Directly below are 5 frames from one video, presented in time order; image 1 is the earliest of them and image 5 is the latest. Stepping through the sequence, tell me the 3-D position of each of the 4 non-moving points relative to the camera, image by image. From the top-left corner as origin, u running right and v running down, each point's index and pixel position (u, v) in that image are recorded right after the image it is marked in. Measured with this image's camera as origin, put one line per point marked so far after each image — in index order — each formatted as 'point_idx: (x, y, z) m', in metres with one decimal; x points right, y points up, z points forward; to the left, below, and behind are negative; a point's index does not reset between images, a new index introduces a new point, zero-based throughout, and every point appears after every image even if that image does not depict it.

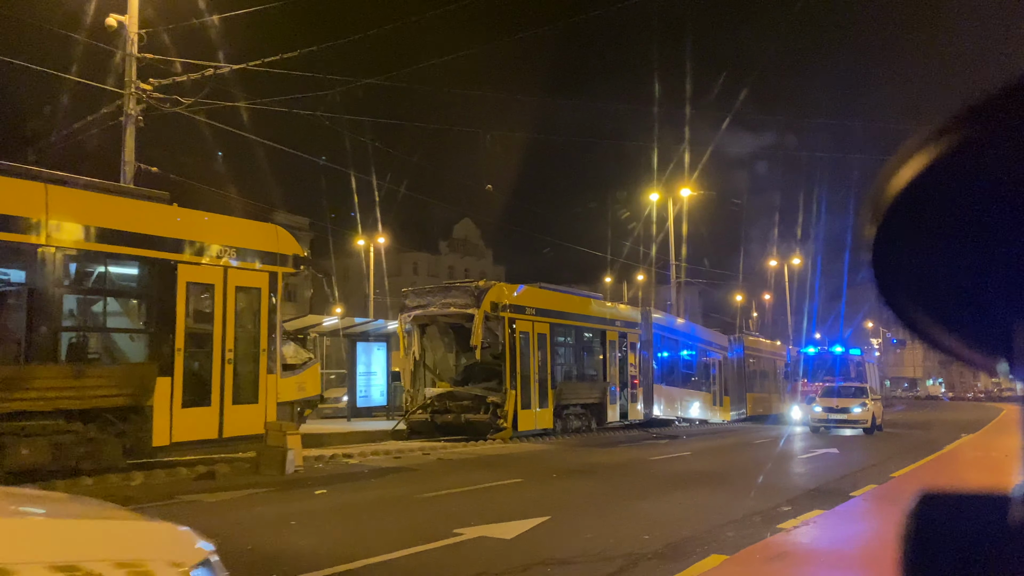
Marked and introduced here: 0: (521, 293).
0: (+0.2, -0.1, +17.1) m
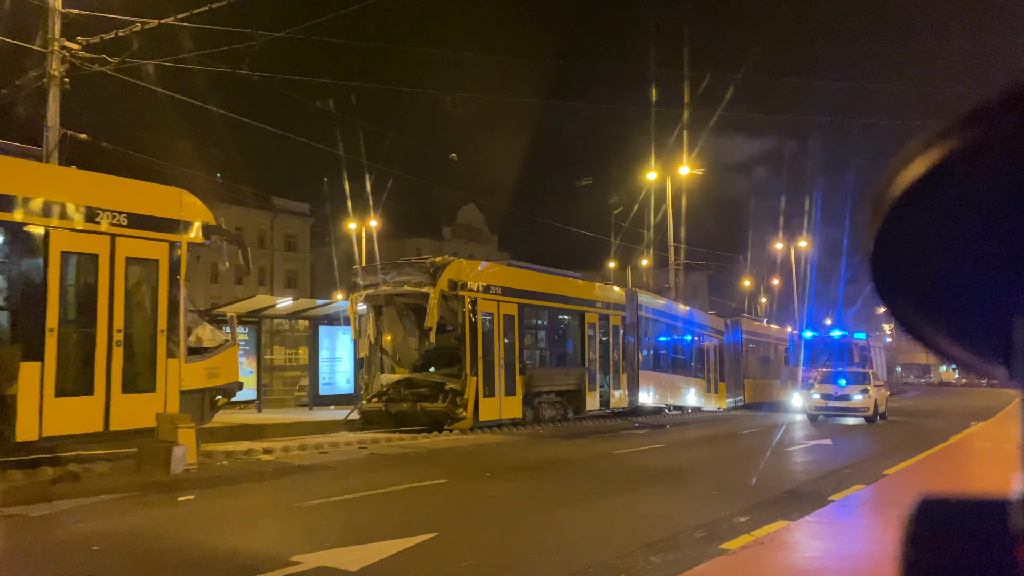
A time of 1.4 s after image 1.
0: (-0.6, +0.4, +15.7) m
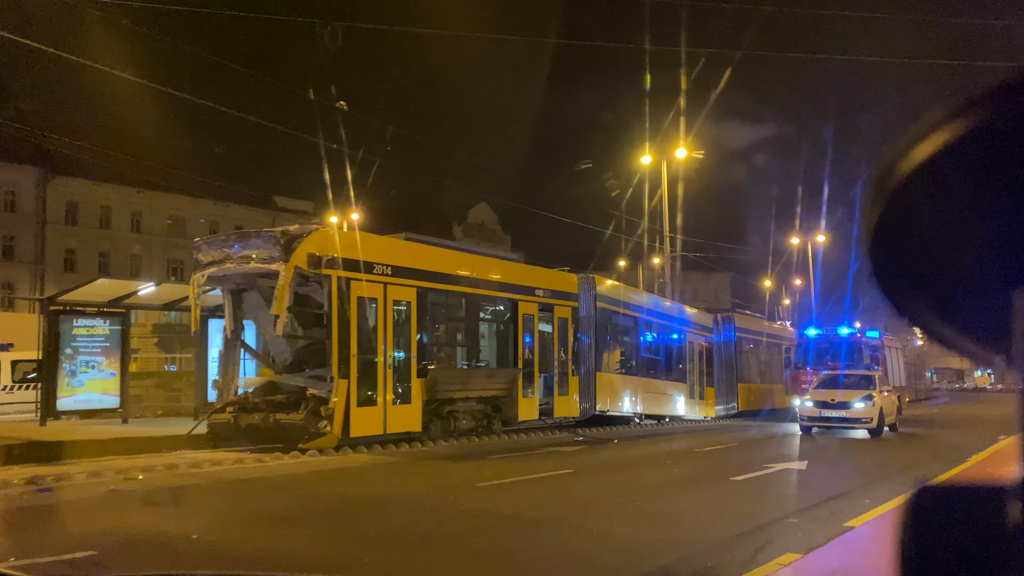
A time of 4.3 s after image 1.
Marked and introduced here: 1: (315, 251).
0: (-2.5, +0.8, +12.4) m
1: (-3.2, +0.6, +11.6) m
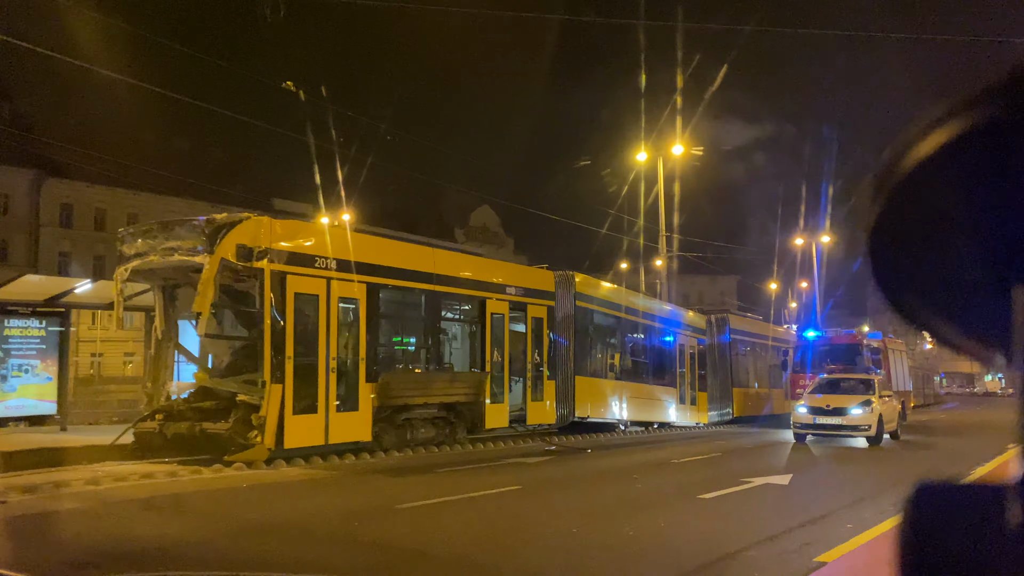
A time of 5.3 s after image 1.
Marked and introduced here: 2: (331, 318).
0: (-3.2, +0.8, +11.4) m
1: (-3.9, +0.7, +10.6) m
2: (-2.8, -0.5, +11.5) m
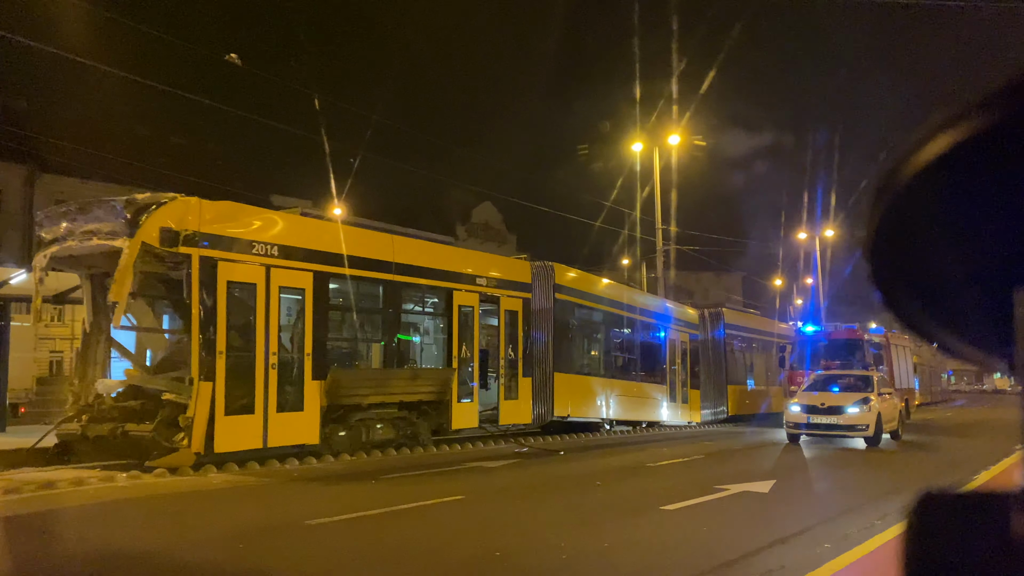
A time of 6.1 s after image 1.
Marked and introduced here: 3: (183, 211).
0: (-3.8, +1.0, +10.4) m
1: (-4.5, +0.8, +9.6) m
2: (-3.5, -0.3, +10.6) m
3: (-4.4, +1.0, +9.8) m
